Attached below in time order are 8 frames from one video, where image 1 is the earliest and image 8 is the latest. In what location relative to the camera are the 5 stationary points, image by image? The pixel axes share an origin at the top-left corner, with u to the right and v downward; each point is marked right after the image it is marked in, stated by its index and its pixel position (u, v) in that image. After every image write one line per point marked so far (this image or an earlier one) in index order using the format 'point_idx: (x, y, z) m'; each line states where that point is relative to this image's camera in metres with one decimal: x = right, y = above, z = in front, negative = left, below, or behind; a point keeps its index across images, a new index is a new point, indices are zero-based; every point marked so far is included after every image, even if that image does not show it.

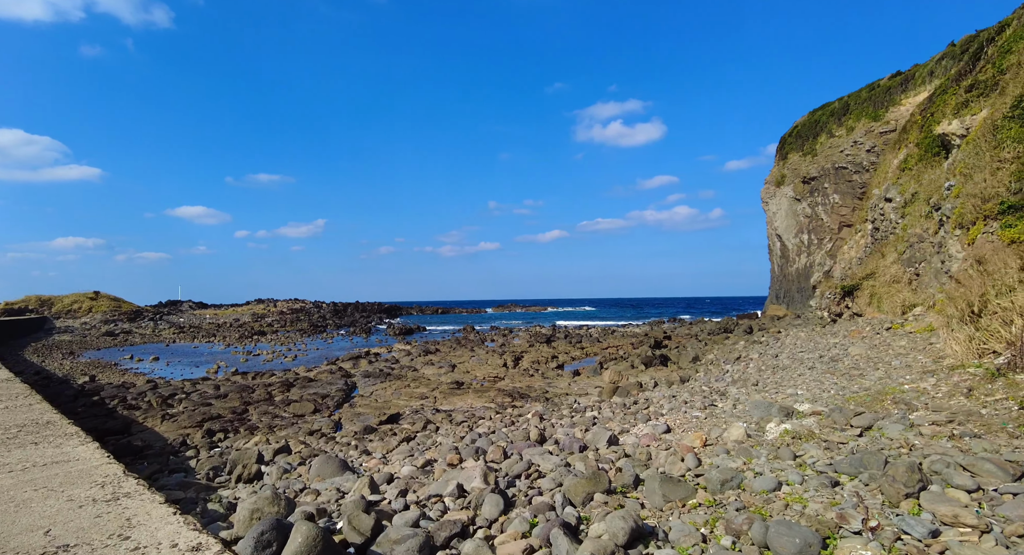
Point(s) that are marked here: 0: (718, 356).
0: (+5.1, -1.9, +15.7) m
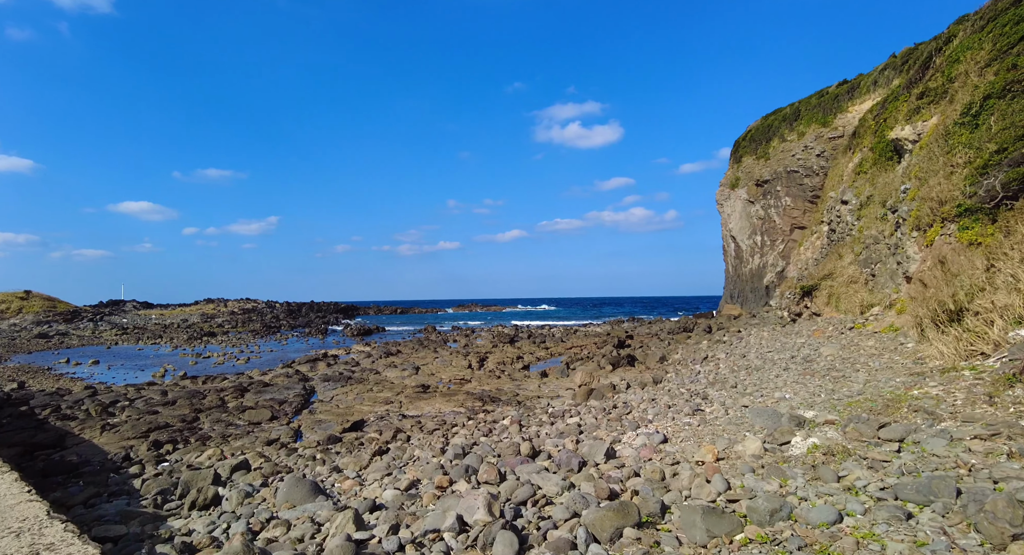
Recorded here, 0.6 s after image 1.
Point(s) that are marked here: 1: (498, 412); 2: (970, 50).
0: (+4.3, -1.9, +15.6) m
1: (-0.2, -2.0, +9.2) m
2: (+12.0, +5.9, +16.6) m
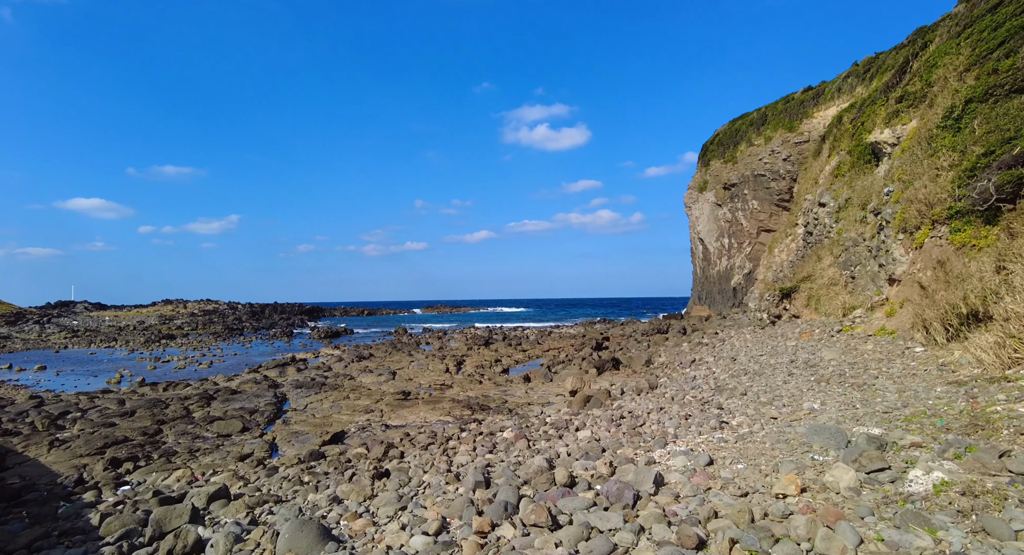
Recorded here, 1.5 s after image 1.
0: (+3.8, -2.0, +15.3) m
1: (-0.3, -2.0, +8.6) m
2: (+11.5, +5.9, +16.7) m
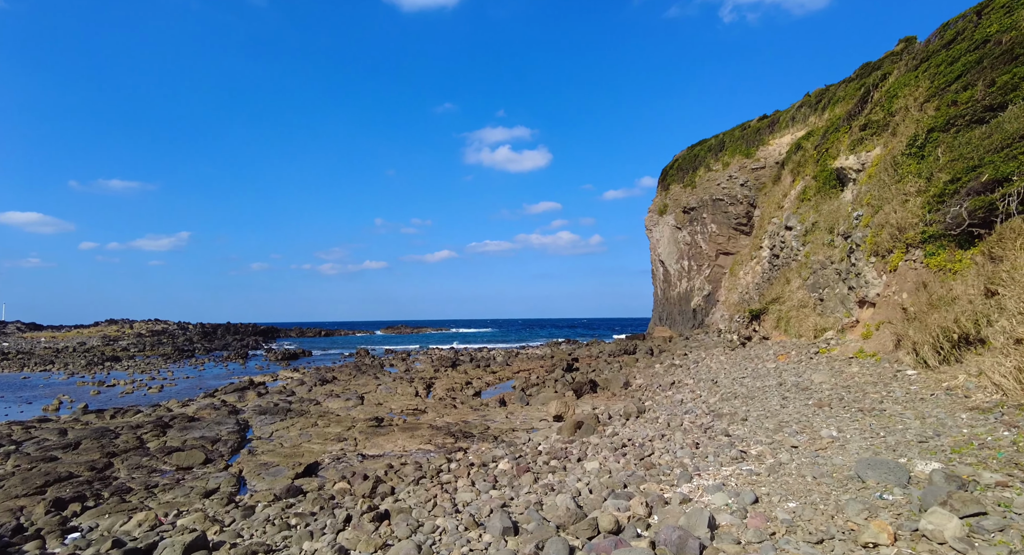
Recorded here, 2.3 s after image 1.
0: (+3.2, -2.5, +15.1) m
1: (-0.4, -2.3, +8.1) m
2: (+10.8, +5.2, +17.3) m
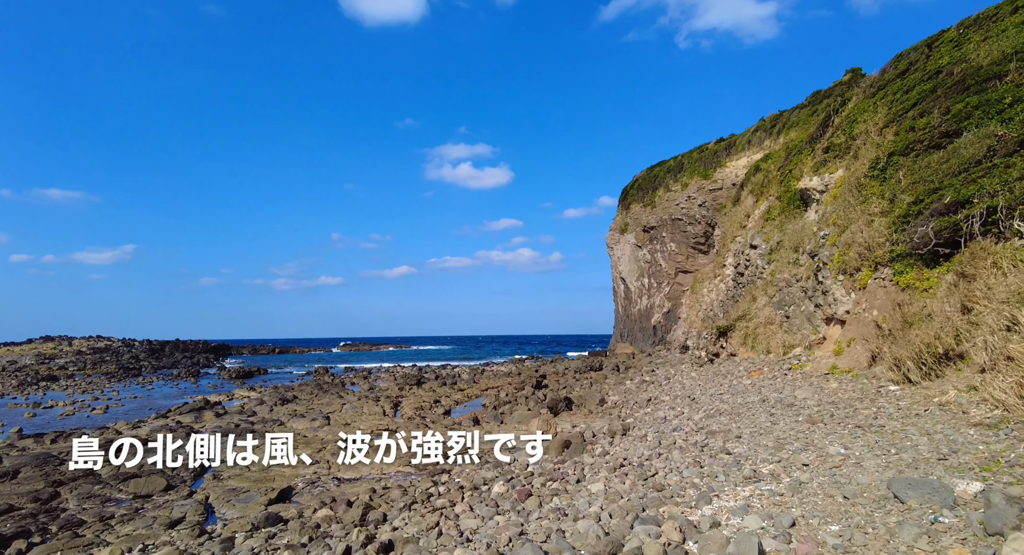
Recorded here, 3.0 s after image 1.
0: (+2.6, -2.9, +15.0) m
1: (-0.5, -2.4, +7.8) m
2: (+10.1, +4.7, +17.9) m
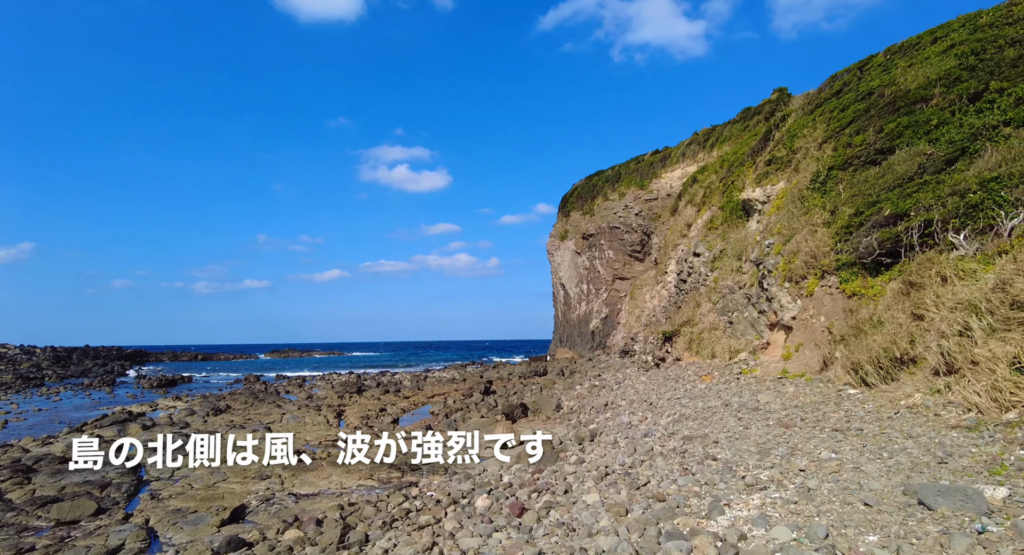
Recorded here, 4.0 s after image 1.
0: (+1.5, -3.0, +14.9) m
1: (-0.8, -2.5, +7.4) m
2: (+8.7, +4.5, +18.7) m
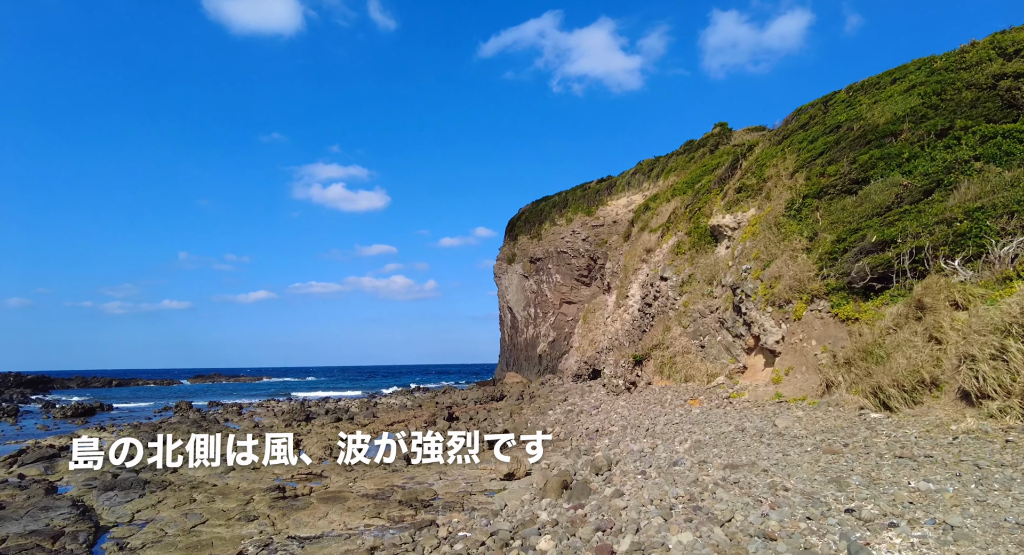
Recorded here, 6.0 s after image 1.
0: (+1.1, -3.5, +14.3) m
1: (-0.4, -2.6, +6.7) m
2: (+7.9, +3.8, +19.1) m
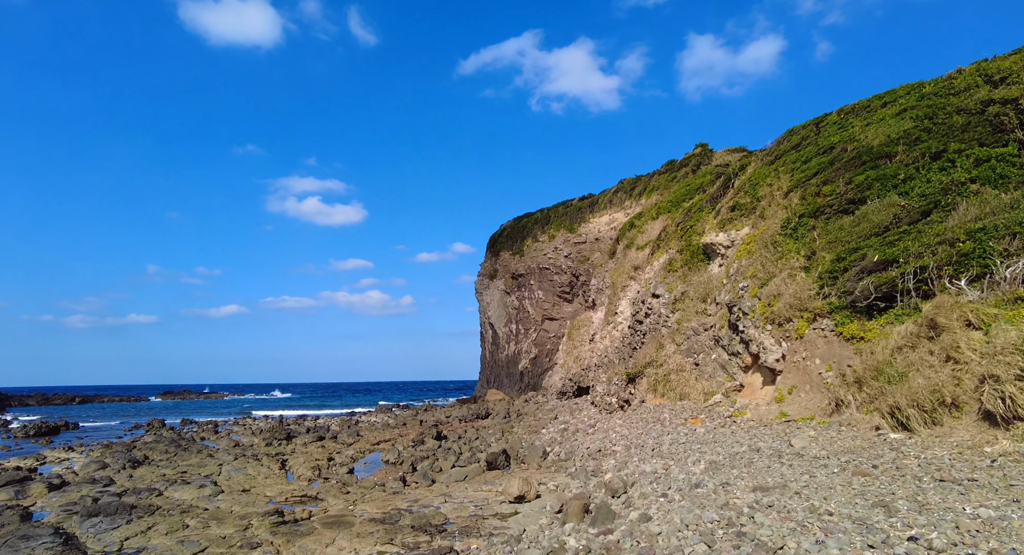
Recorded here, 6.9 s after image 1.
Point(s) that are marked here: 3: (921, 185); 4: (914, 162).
0: (+1.1, -3.8, +14.0) m
1: (-0.1, -2.8, +6.3) m
2: (+7.7, +3.2, +19.3) m
3: (+9.2, +2.1, +14.2) m
4: (+9.6, +2.8, +15.0) m
